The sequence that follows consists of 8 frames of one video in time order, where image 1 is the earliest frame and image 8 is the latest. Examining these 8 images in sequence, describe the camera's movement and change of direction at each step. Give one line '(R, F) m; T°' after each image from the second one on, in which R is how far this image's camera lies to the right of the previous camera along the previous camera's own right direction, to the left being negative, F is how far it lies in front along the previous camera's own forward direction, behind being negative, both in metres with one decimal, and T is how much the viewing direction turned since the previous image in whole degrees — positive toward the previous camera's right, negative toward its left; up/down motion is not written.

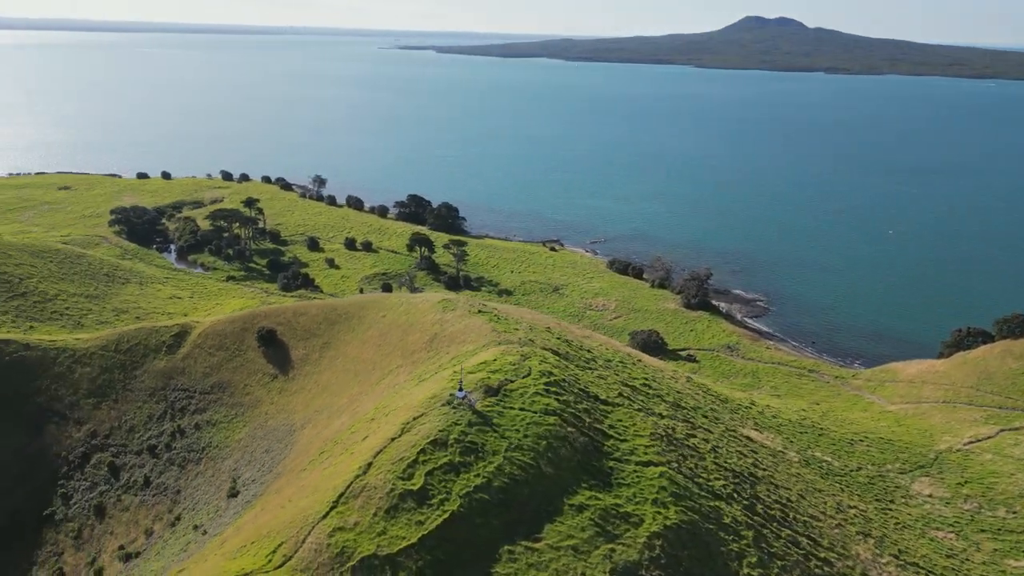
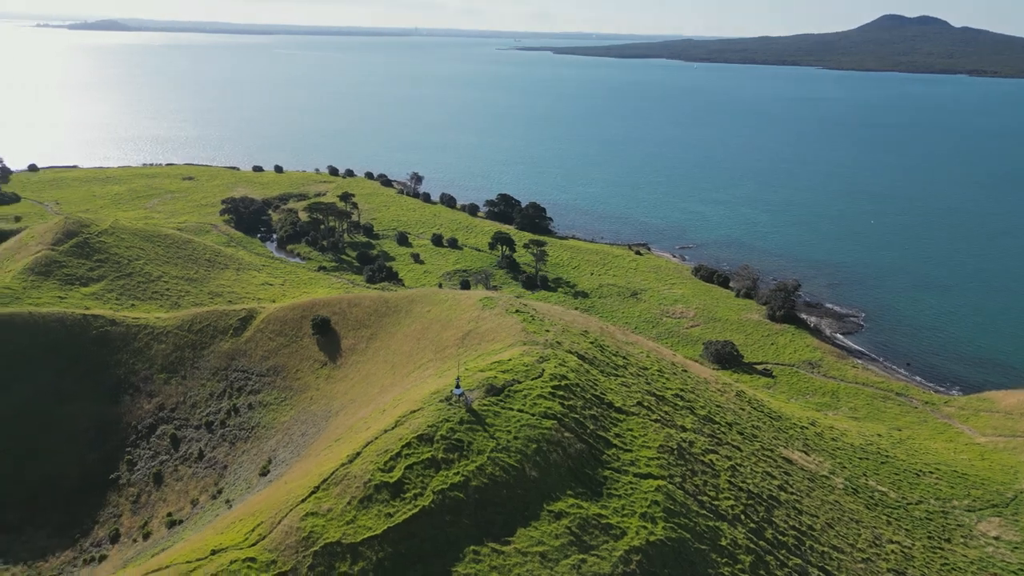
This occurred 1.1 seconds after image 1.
(+2.6, +0.4) m; -8°
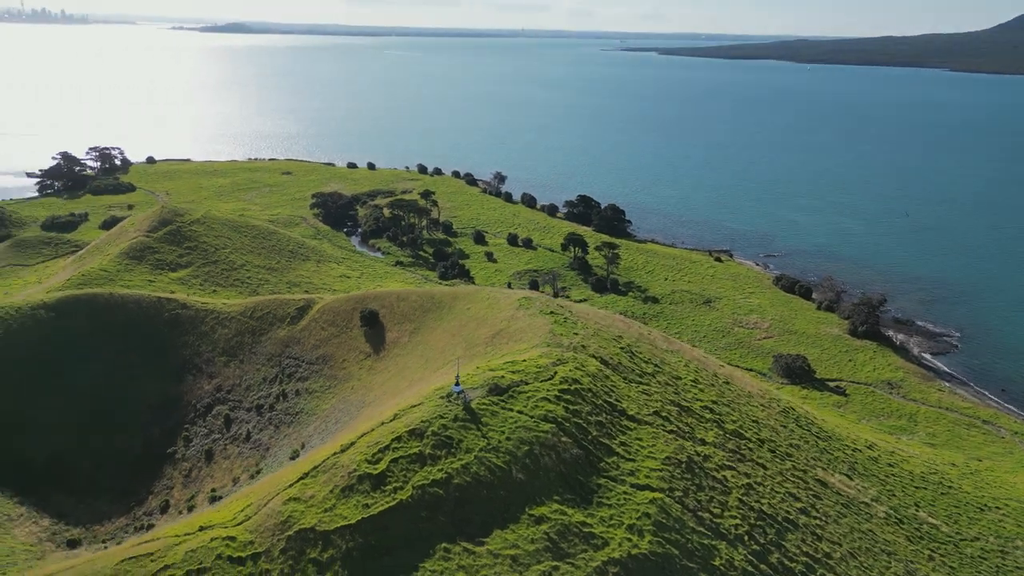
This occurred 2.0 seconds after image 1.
(+2.3, +0.3) m; -7°
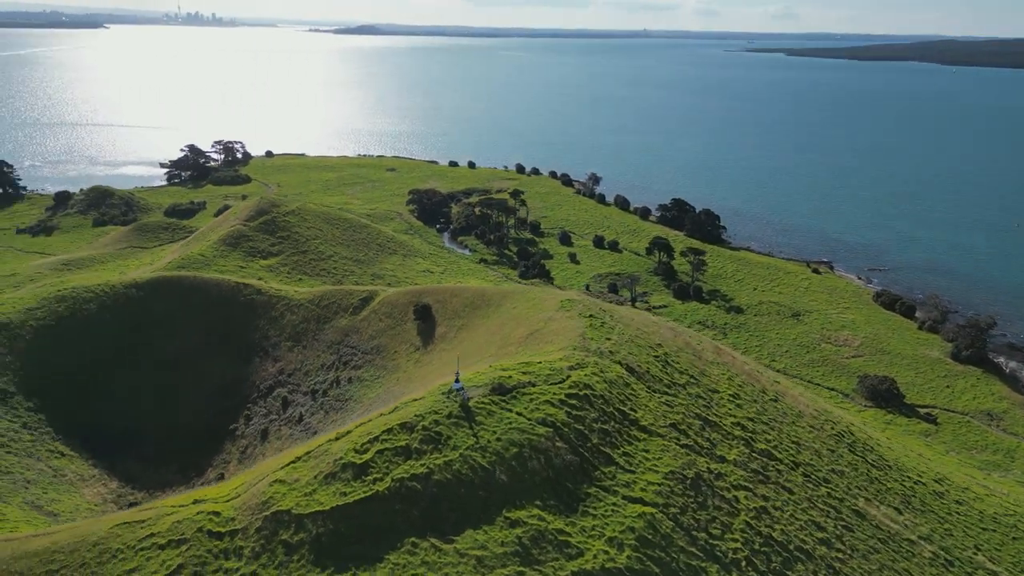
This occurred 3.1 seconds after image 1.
(+2.6, +0.4) m; -8°
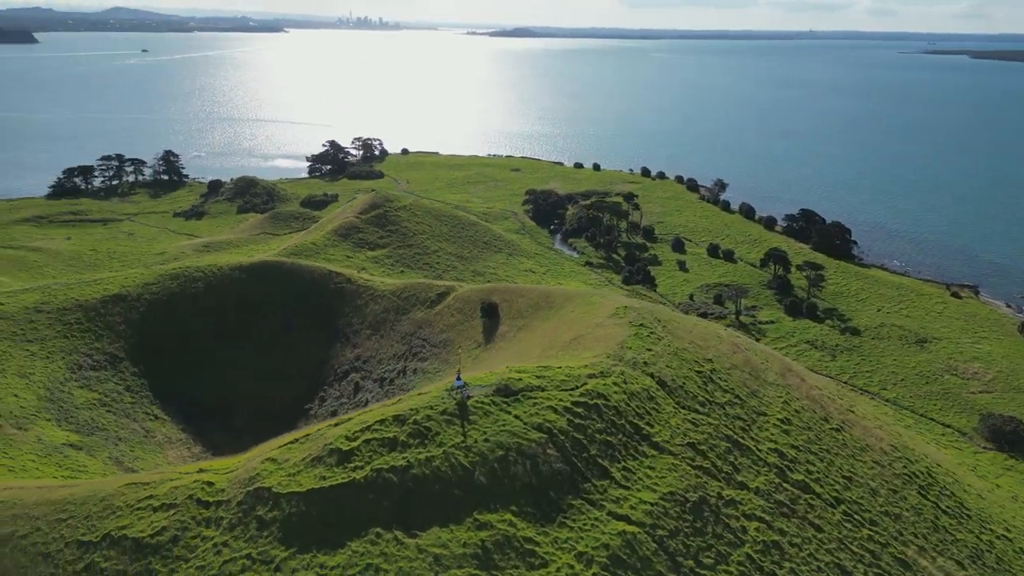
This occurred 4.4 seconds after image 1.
(+3.2, +0.5) m; -10°
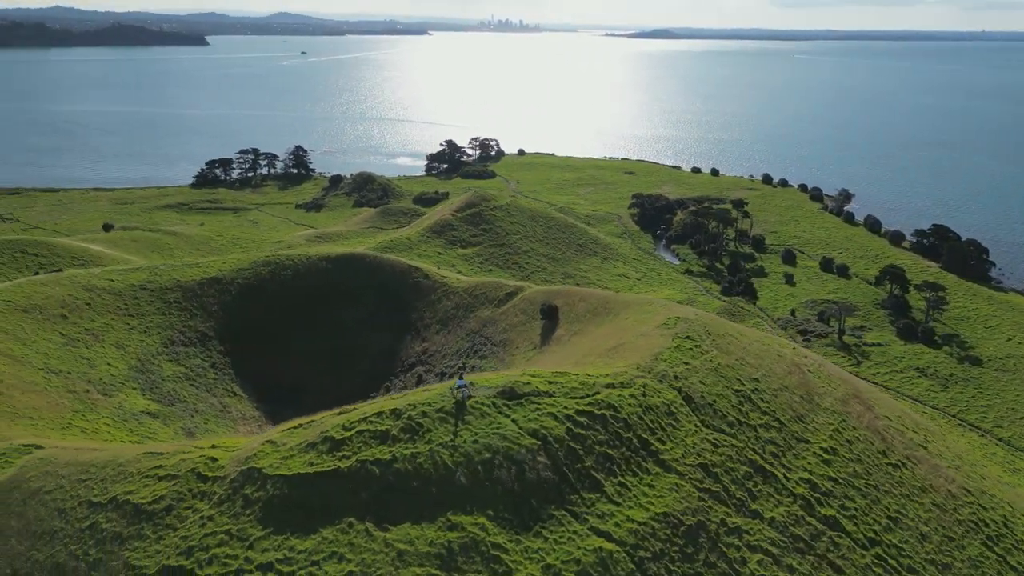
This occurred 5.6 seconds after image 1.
(+2.9, +0.5) m; -9°
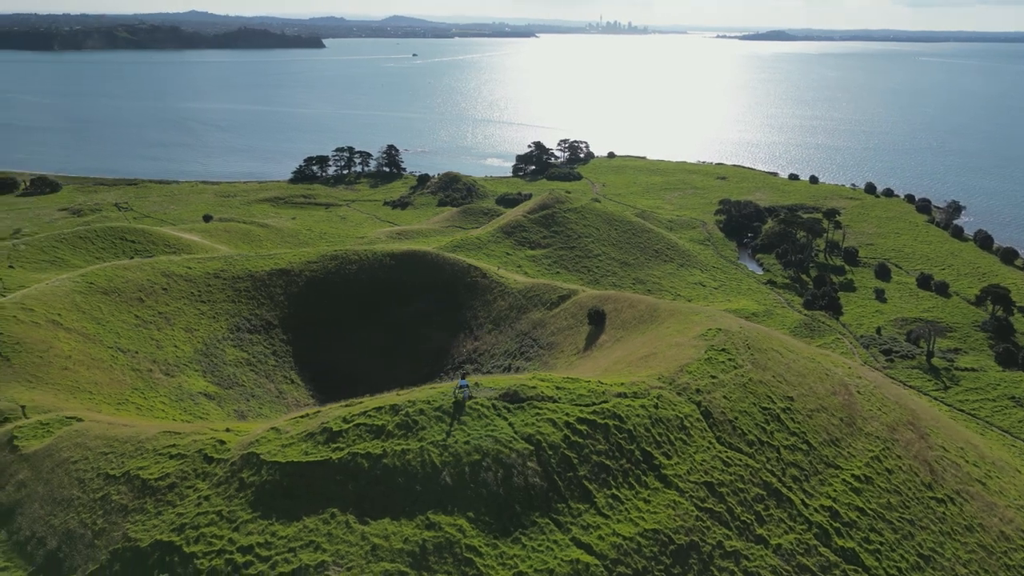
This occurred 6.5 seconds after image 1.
(+2.3, +0.3) m; -7°
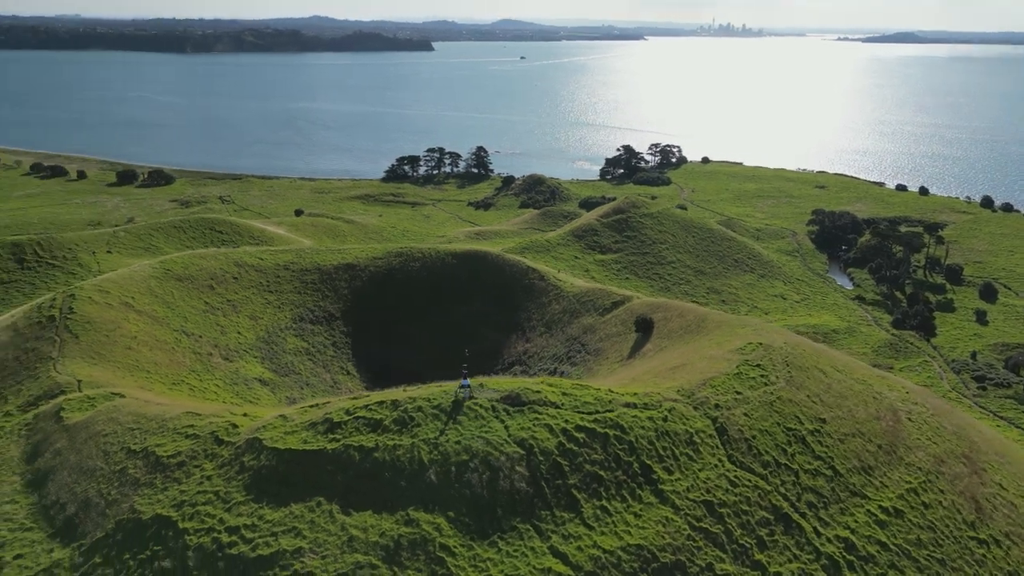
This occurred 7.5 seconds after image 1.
(+2.3, +0.2) m; -7°
